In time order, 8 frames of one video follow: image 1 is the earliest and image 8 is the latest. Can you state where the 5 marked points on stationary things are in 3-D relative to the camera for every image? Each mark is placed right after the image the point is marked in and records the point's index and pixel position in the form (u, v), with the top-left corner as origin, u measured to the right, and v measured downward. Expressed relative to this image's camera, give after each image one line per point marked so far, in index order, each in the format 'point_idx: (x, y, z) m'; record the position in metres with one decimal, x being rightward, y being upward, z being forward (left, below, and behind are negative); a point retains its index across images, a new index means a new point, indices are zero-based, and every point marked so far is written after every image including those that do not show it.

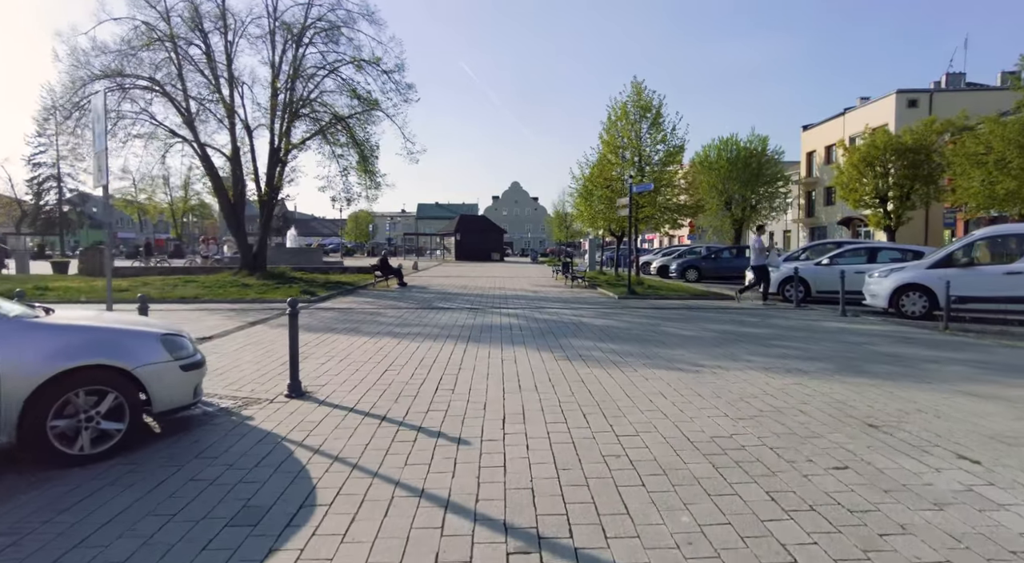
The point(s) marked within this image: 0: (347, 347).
0: (-2.7, -1.1, +9.8) m
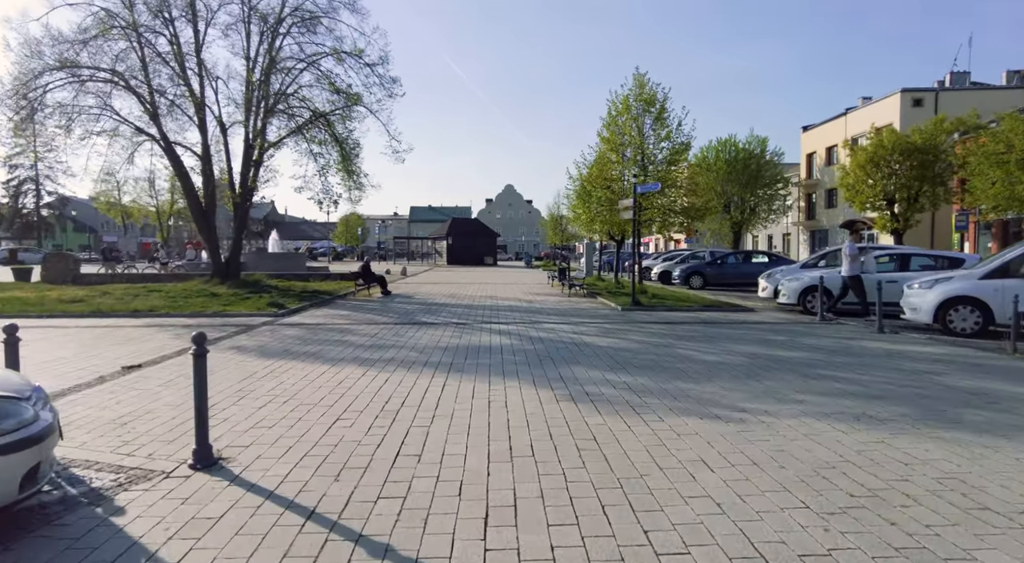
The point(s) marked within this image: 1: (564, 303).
0: (-2.9, -1.3, +8.0) m
1: (+1.6, -0.7, +18.1) m
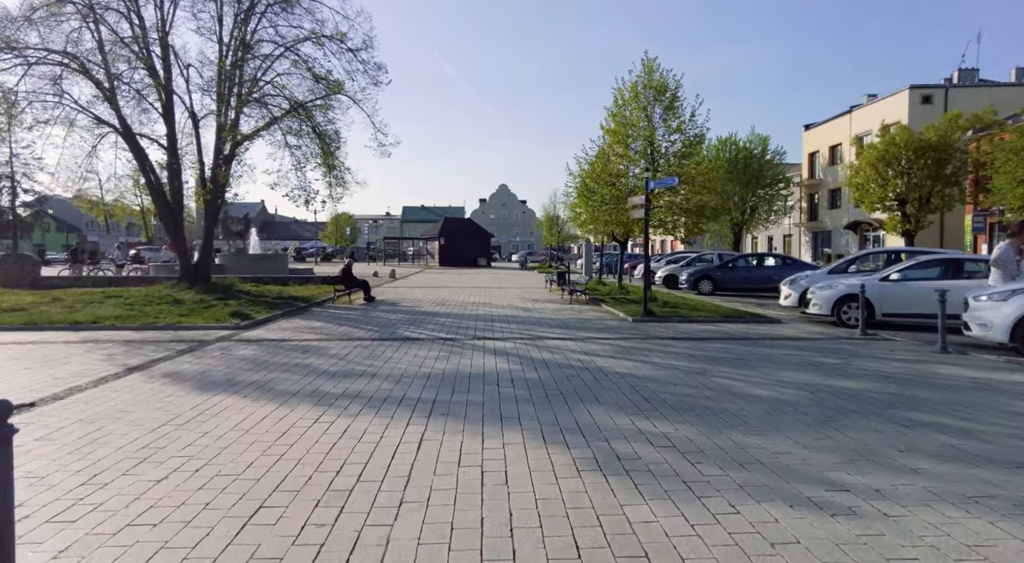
0: (-2.9, -1.5, +6.1) m
1: (+1.5, -0.9, +16.2) m
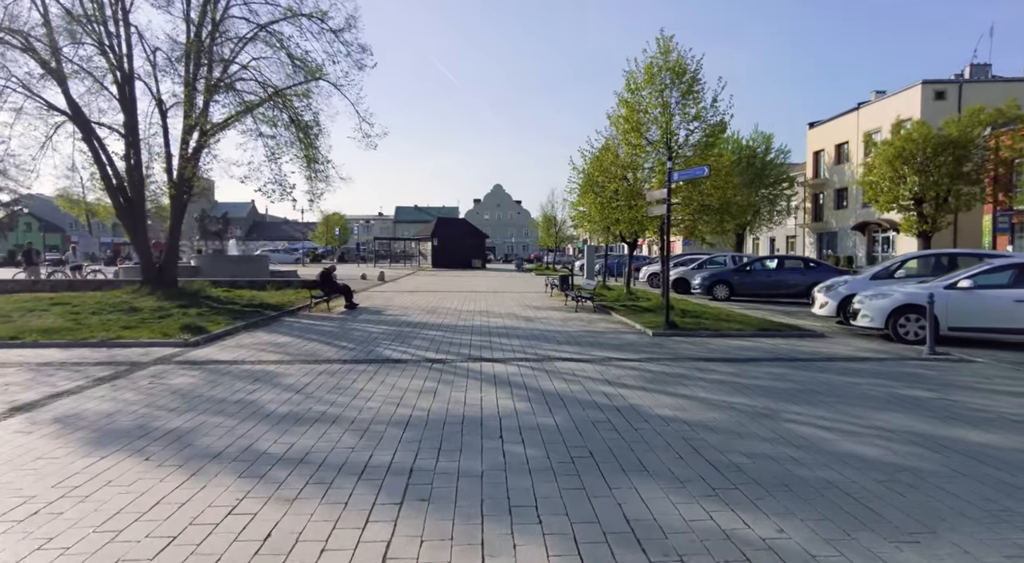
0: (-2.8, -1.6, +4.1) m
1: (+1.5, -1.0, +14.2) m
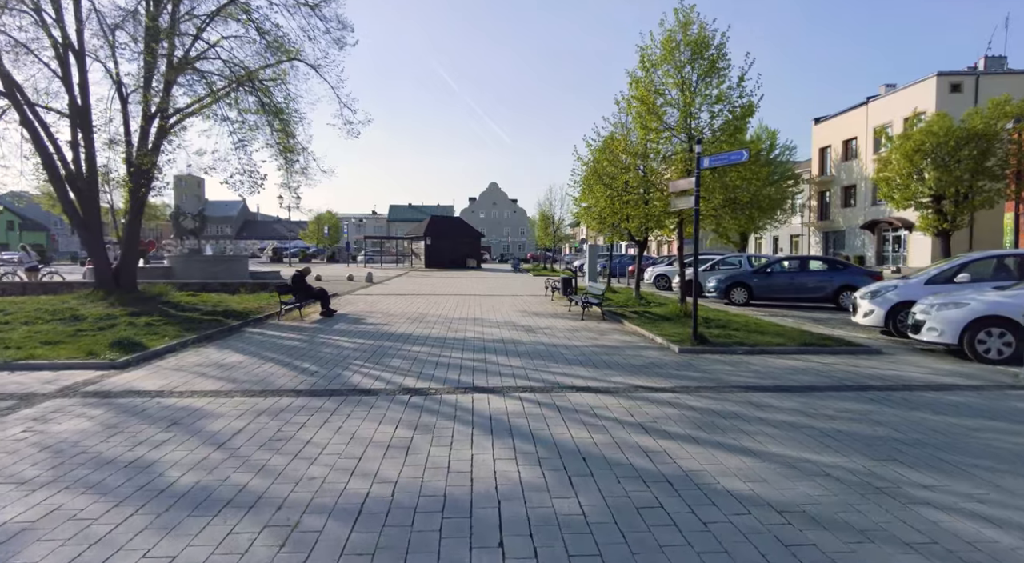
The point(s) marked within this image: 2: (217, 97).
0: (-2.7, -1.7, +2.1) m
1: (+1.5, -1.1, +12.2) m
2: (-8.9, +5.6, +17.7) m
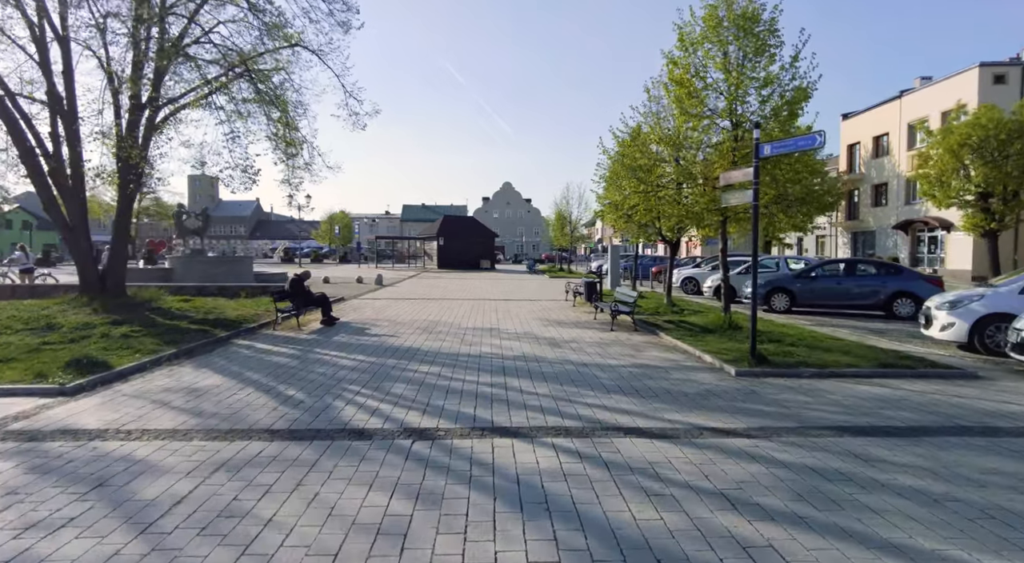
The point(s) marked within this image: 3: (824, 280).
0: (-2.5, -1.9, +0.5) m
1: (+1.9, -1.3, +10.6) m
2: (-8.4, +5.4, +16.3) m
3: (+9.5, 0.0, +17.8) m
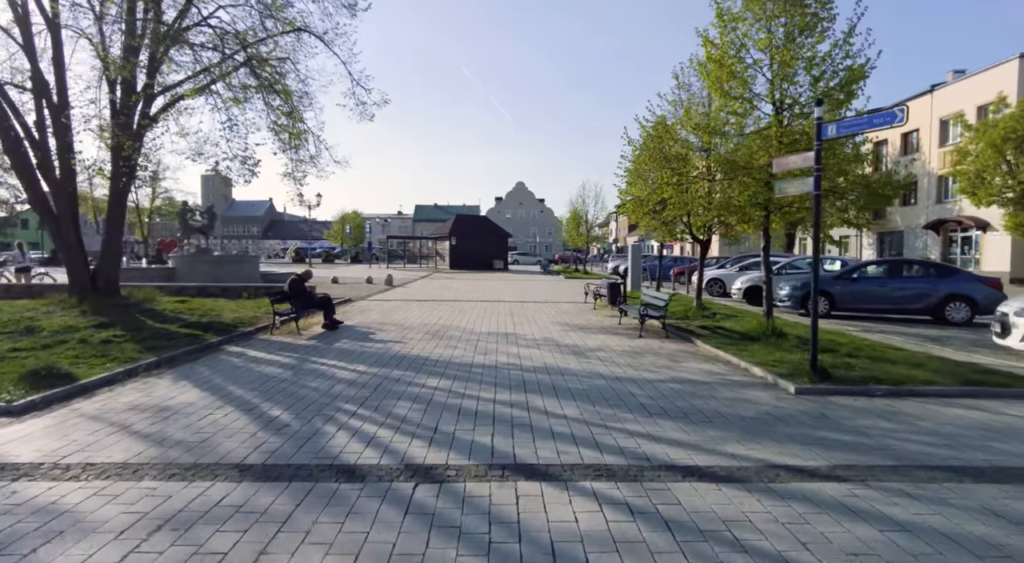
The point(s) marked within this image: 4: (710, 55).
0: (-2.4, -1.9, -0.6) m
1: (+2.2, -1.3, +9.3) m
2: (-7.9, +5.4, +15.3) m
3: (+10.0, 0.0, +16.4) m
4: (+4.0, +4.5, +11.7) m
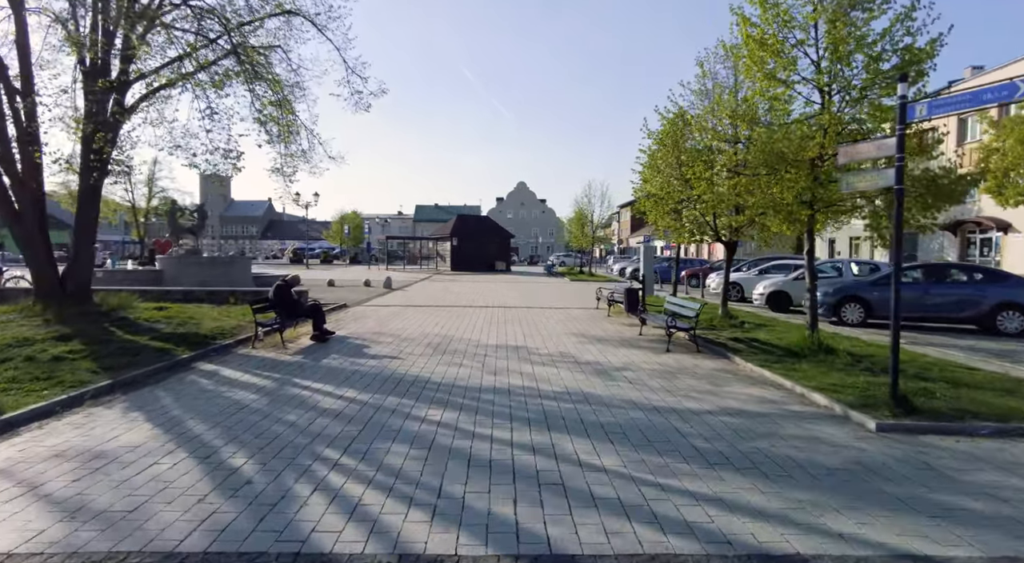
0: (-2.2, -2.0, -2.0) m
1: (+2.4, -1.4, +8.0) m
2: (-7.7, +5.3, +14.0) m
3: (+10.2, -0.2, +15.1) m
4: (+4.2, +4.4, +10.3) m
